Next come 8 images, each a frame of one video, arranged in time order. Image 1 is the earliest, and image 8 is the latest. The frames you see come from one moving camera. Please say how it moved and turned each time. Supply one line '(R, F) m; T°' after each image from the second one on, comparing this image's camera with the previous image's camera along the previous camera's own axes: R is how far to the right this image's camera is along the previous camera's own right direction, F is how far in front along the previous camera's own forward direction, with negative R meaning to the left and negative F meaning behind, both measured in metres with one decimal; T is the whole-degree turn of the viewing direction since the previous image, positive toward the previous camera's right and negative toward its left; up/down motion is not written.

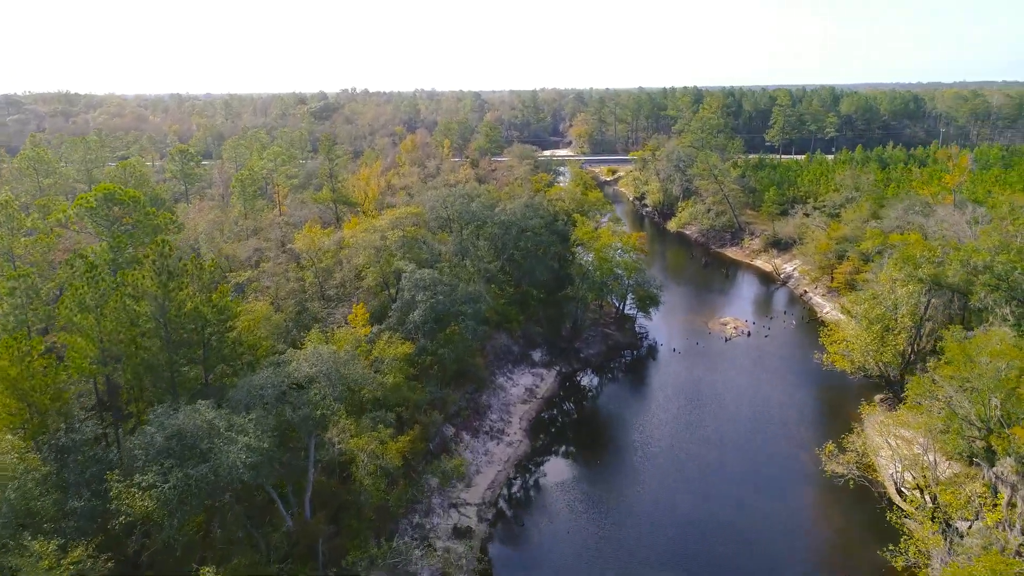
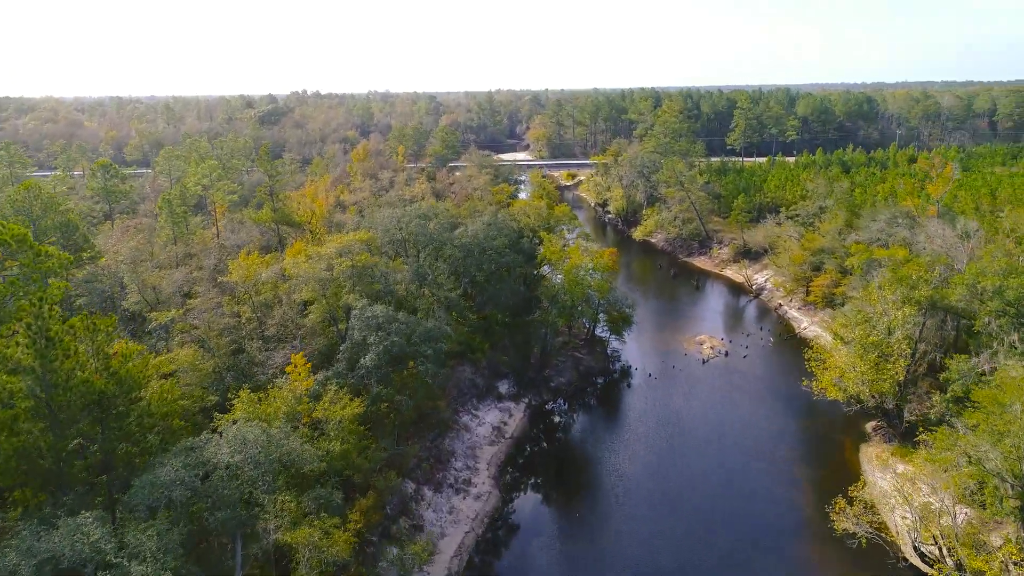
(-0.2, +3.4) m; +3°
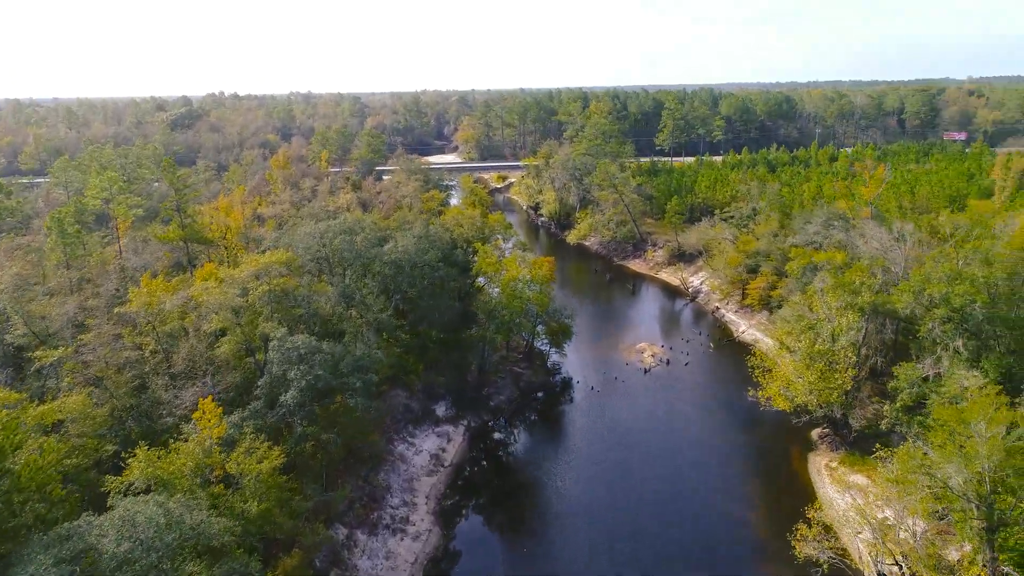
(-0.1, +2.0) m; +5°
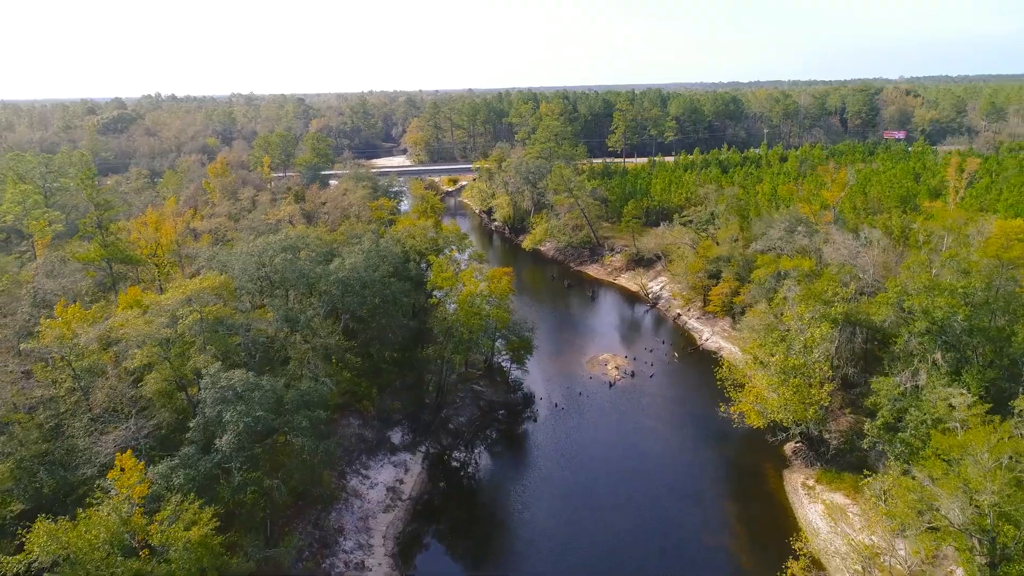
(-0.3, +2.0) m; +4°
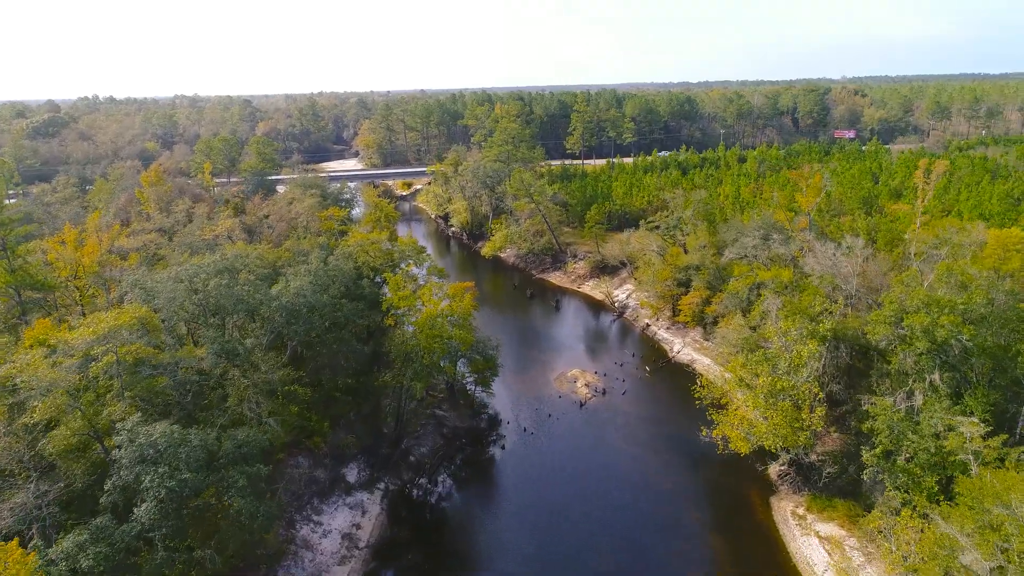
(-0.3, +2.6) m; +3°
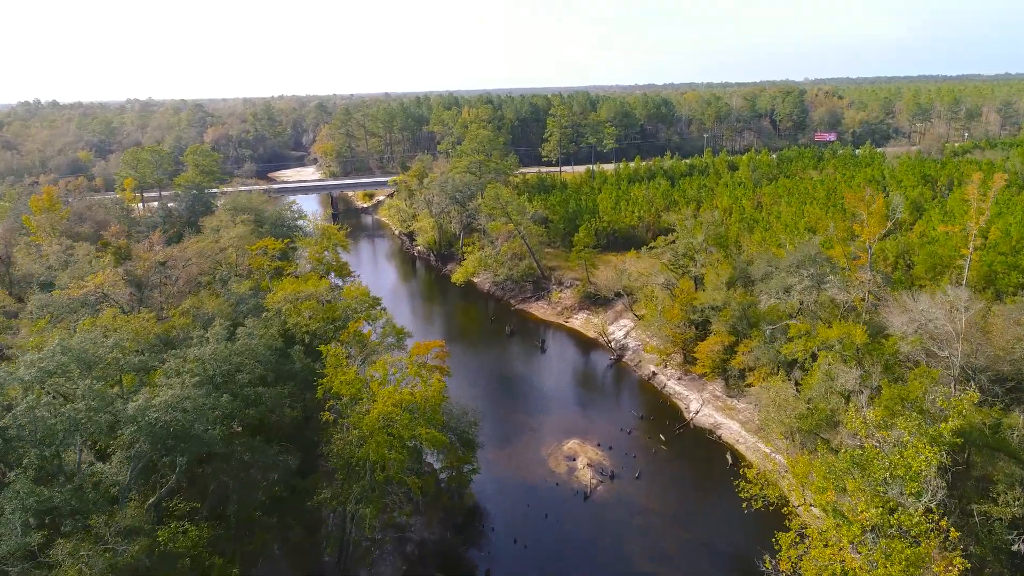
(-0.5, +8.5) m; +3°
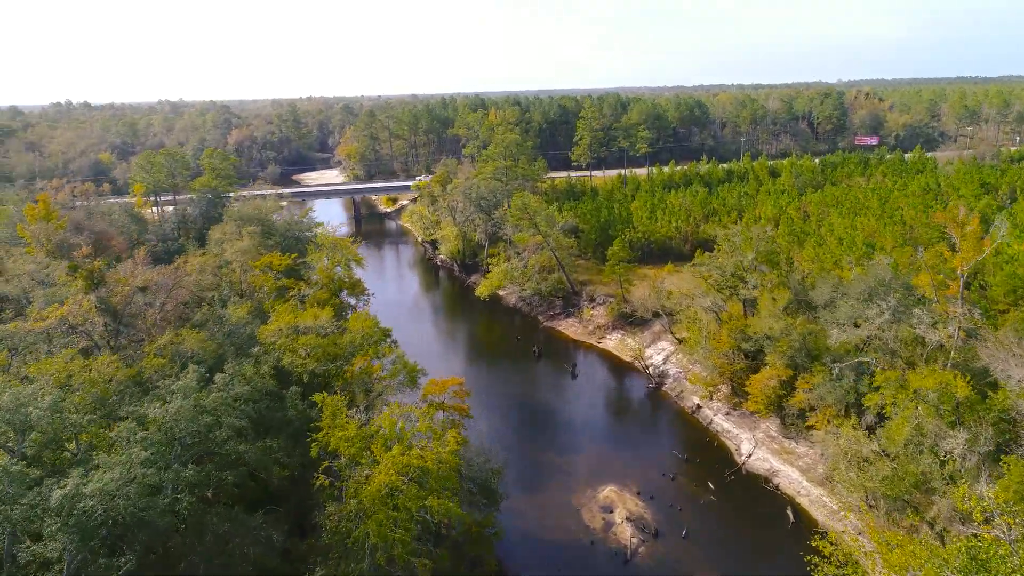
(-0.2, +3.7) m; -2°
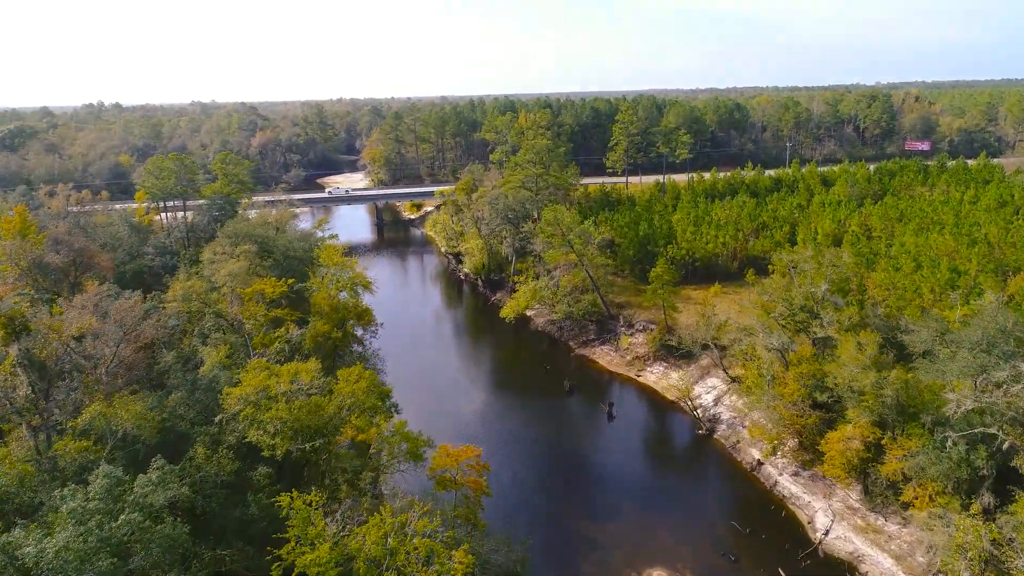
(-0.1, +5.0) m; -2°
